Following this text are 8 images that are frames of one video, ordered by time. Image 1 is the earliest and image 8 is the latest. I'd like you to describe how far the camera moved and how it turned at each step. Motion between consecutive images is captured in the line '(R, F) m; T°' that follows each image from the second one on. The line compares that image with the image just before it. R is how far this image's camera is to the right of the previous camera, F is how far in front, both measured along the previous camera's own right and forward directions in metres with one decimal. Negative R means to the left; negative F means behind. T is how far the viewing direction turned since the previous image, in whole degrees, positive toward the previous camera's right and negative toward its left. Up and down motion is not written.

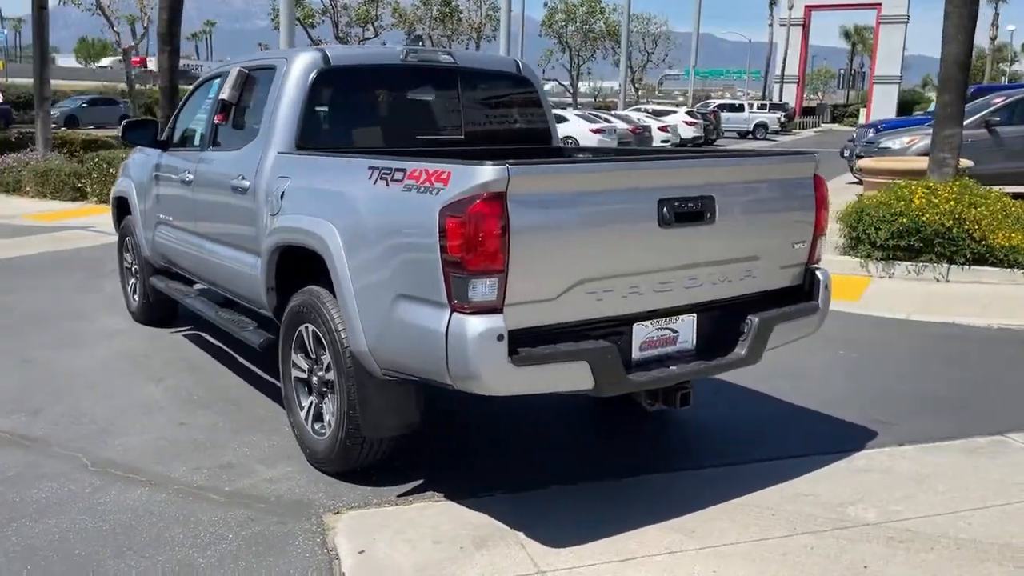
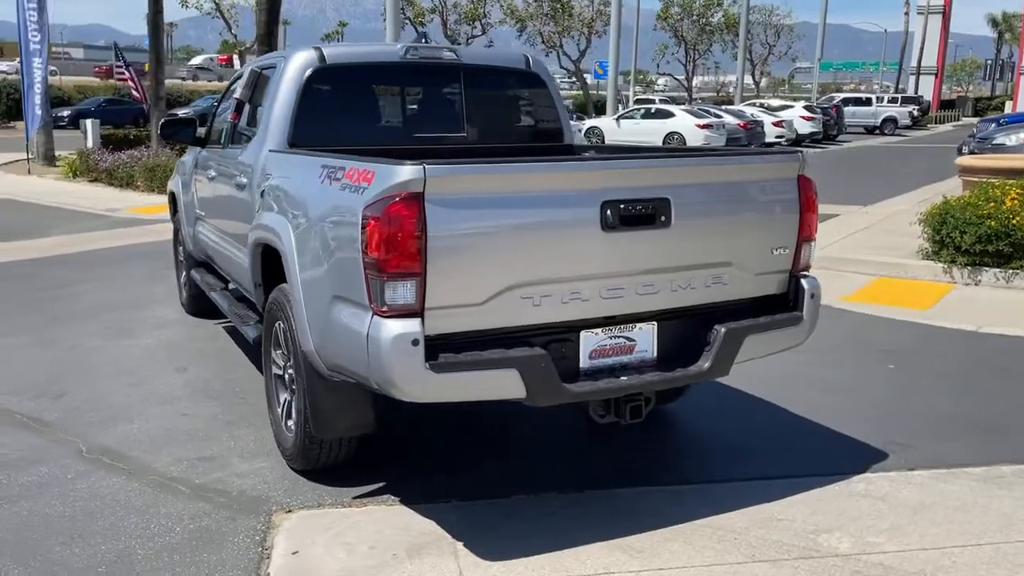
(+0.8, +0.2) m; -8°
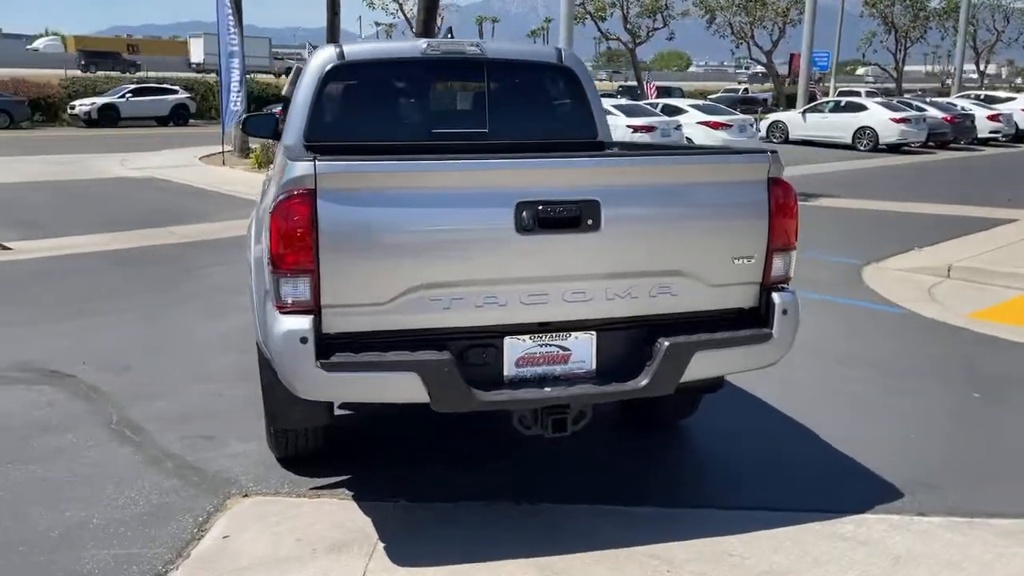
(+1.1, +0.3) m; -13°
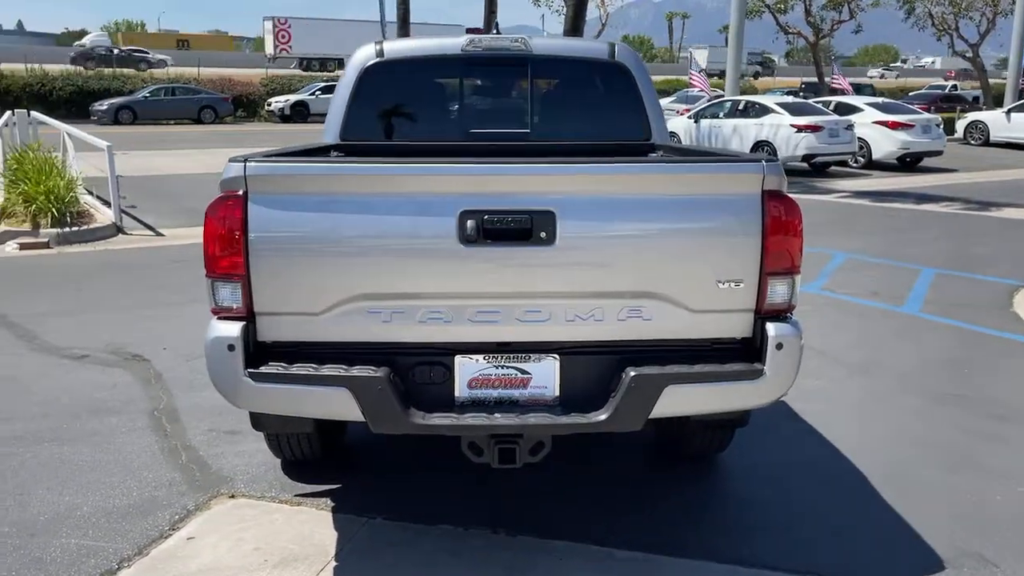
(+0.9, +0.4) m; -12°
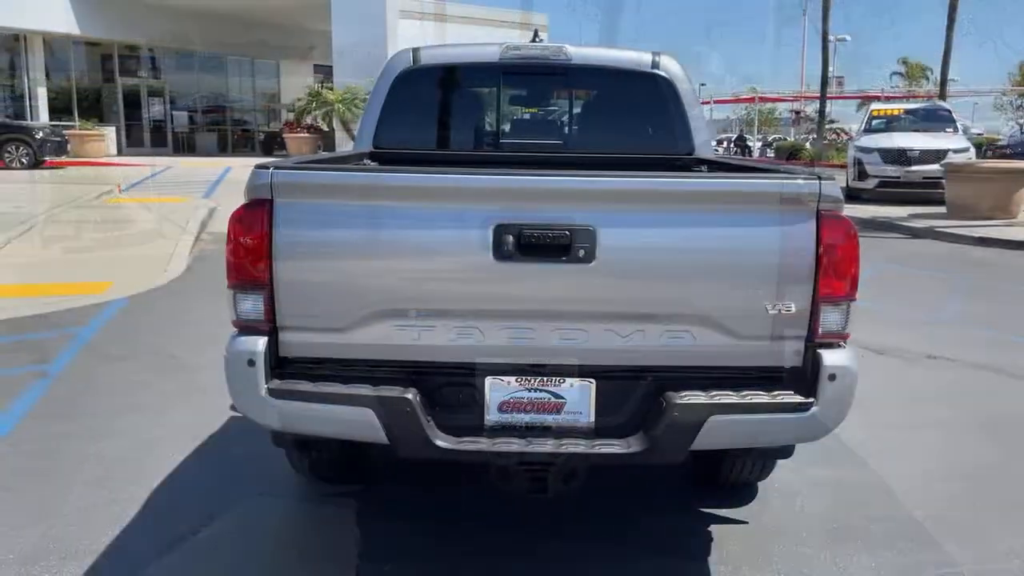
(0.0, +0.2) m; -2°
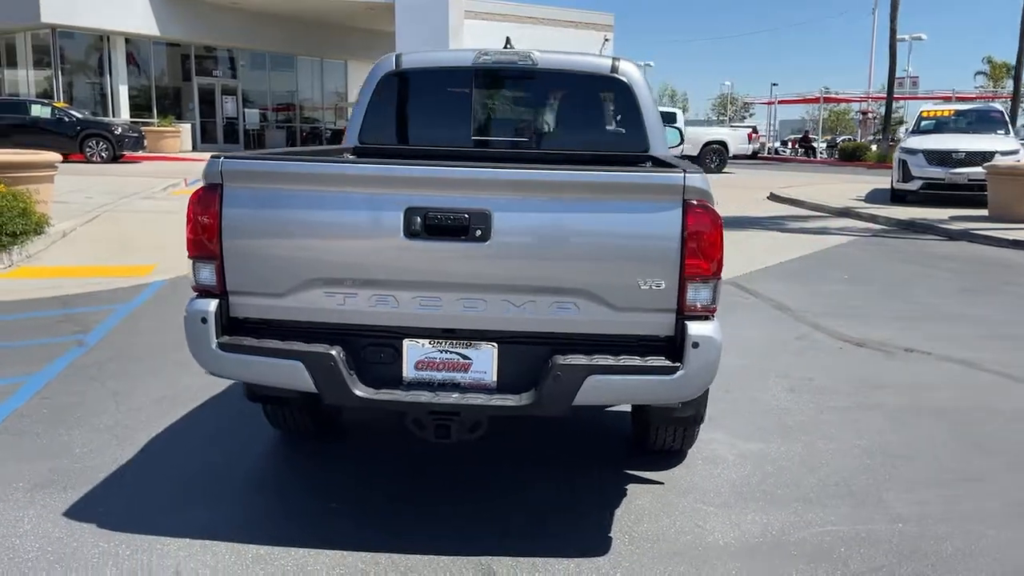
(+0.7, -0.5) m; -5°
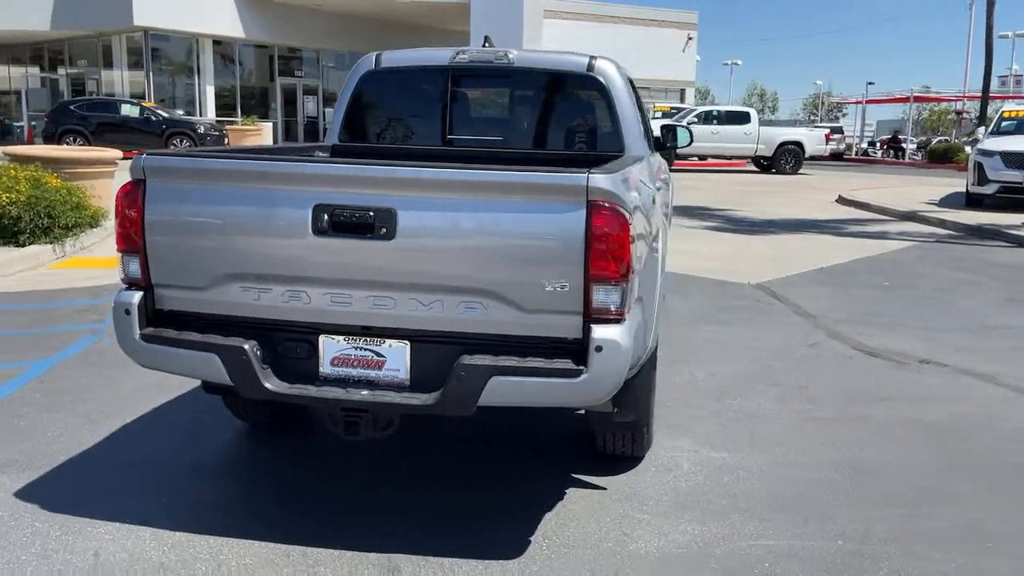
(+0.7, +0.1) m; -6°
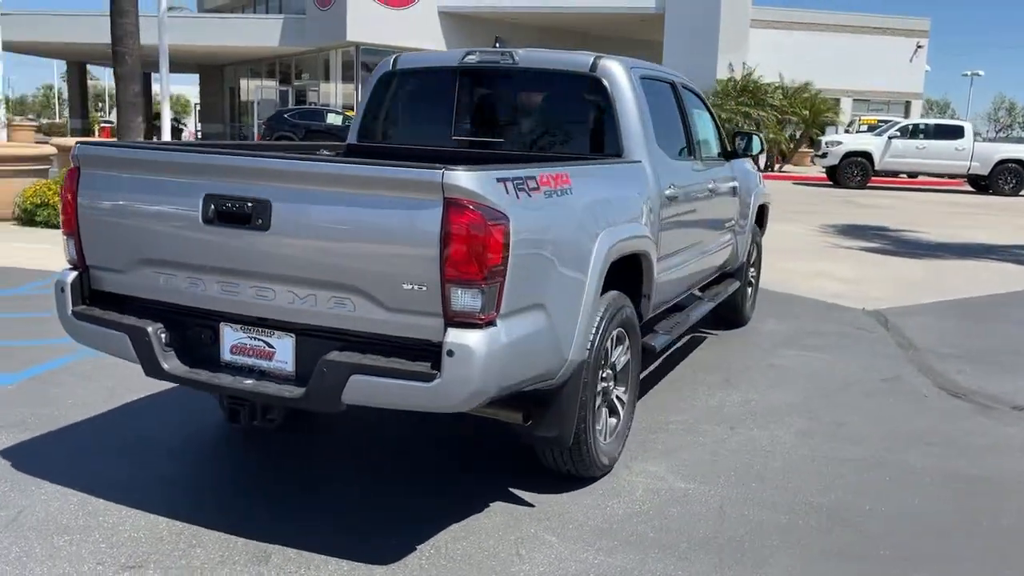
(+1.3, +0.3) m; -14°
